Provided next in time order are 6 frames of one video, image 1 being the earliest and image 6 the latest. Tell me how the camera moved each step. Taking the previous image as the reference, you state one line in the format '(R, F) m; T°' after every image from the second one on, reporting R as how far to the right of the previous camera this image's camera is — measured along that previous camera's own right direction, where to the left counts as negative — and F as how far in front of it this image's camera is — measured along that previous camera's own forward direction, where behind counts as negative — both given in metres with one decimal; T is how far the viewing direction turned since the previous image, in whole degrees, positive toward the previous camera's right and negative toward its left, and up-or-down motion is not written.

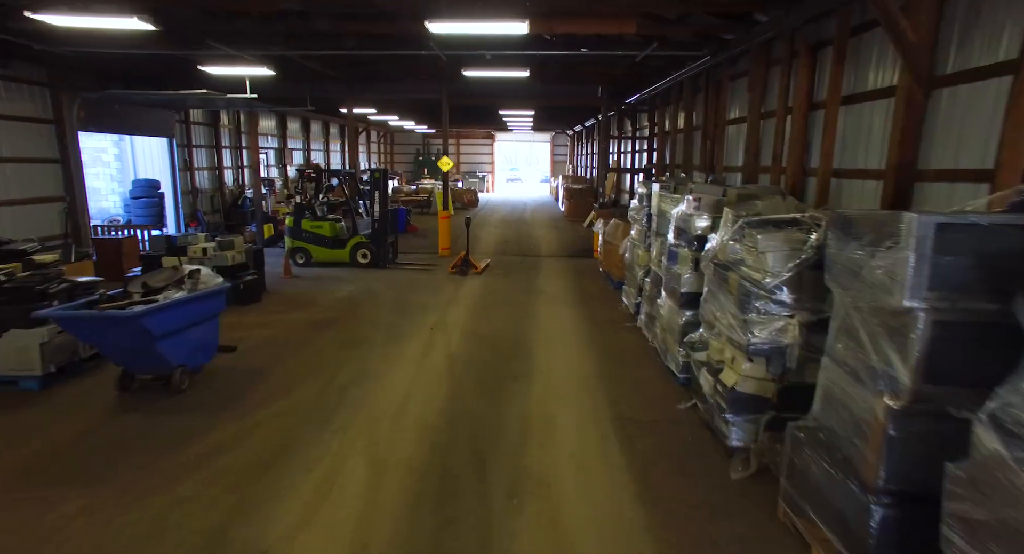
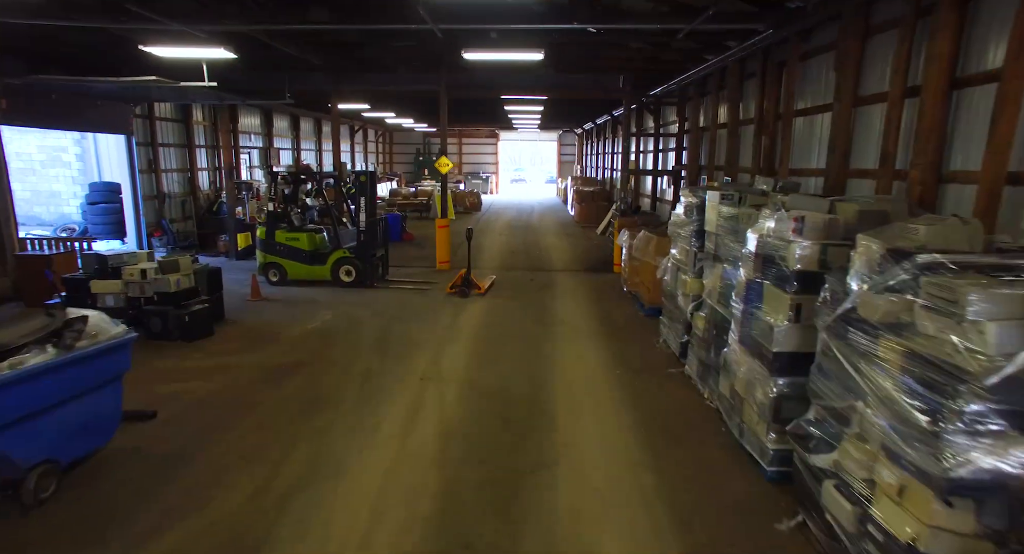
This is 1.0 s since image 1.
(-0.1, +1.5) m; 0°
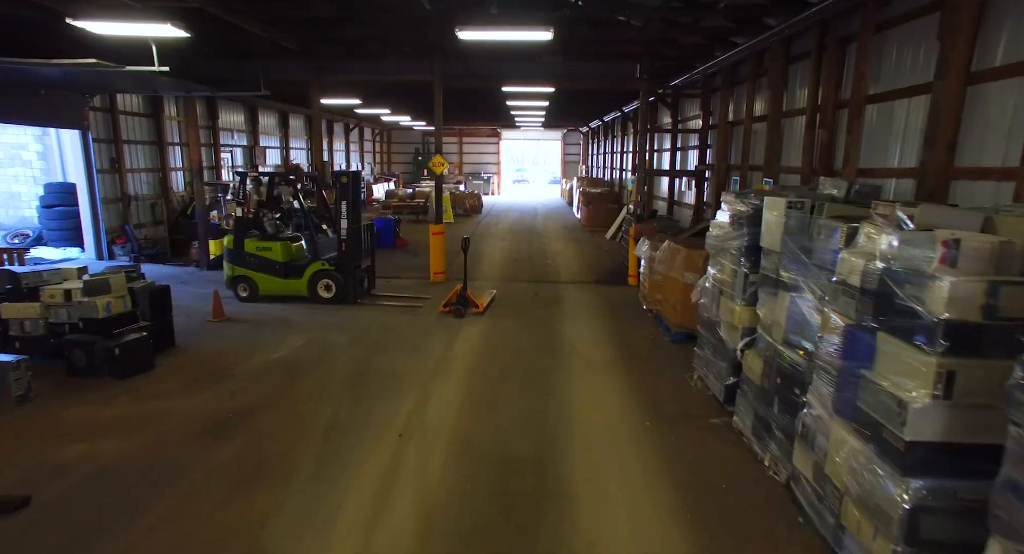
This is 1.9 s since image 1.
(0.0, +1.2) m; 0°
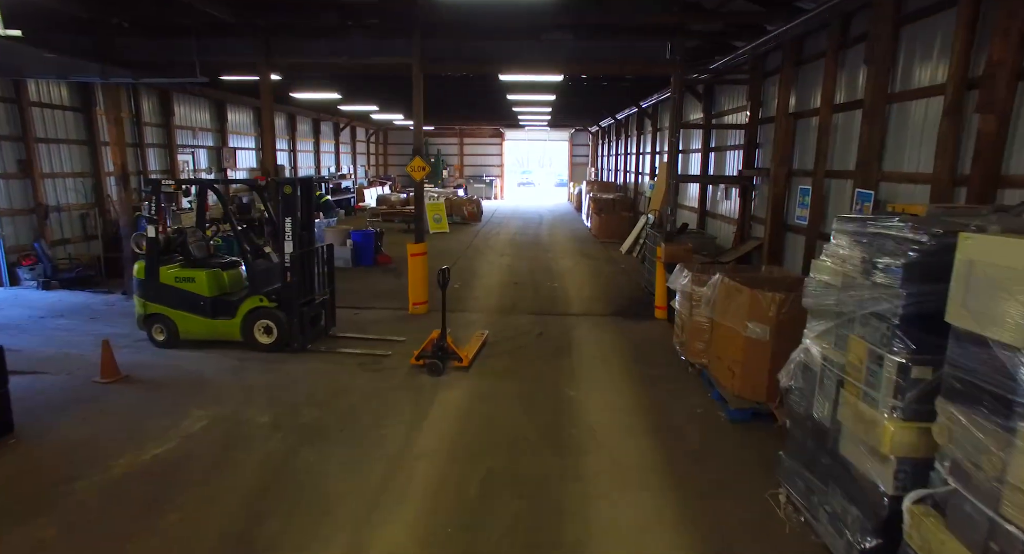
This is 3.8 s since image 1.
(+0.1, +2.0) m; -1°
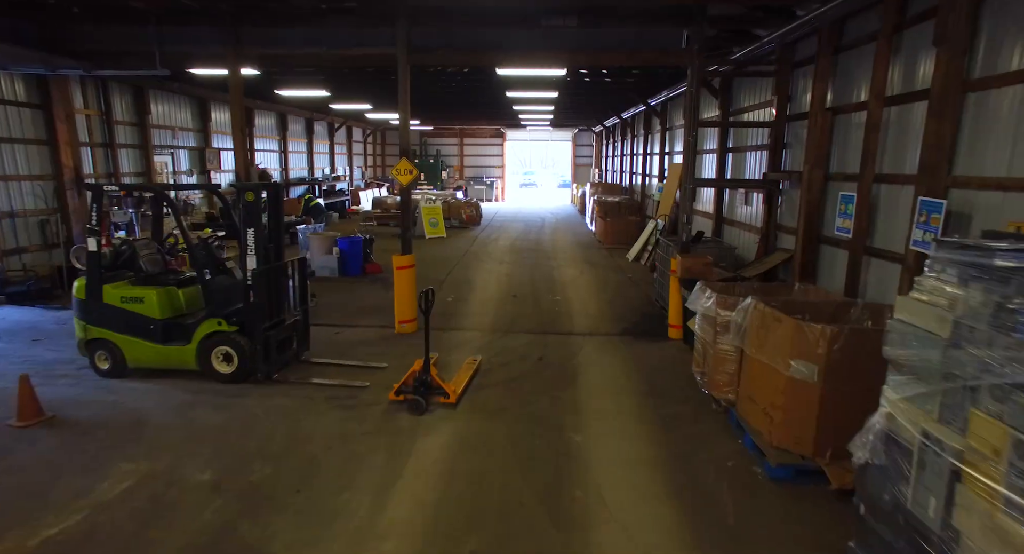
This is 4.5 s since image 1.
(+0.1, +0.9) m; 0°
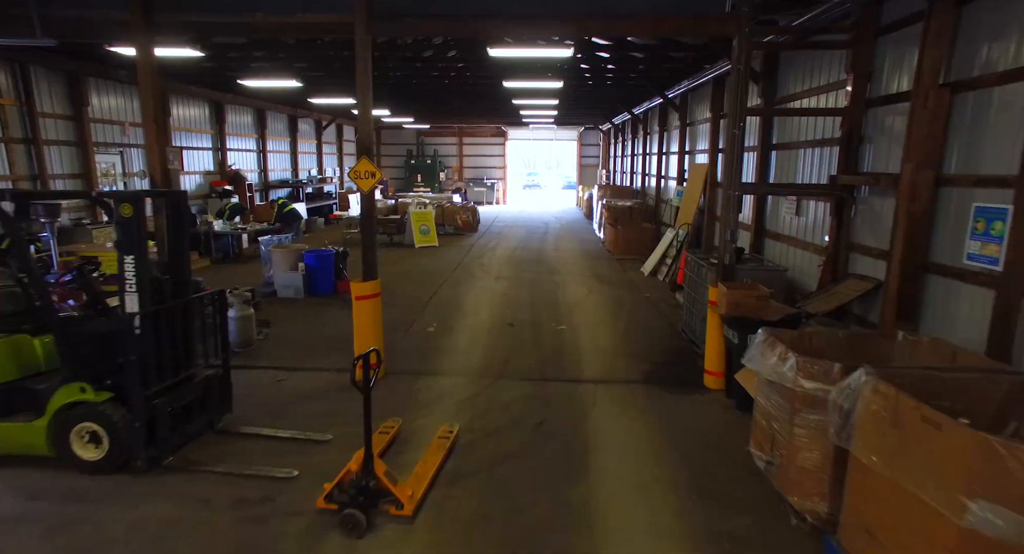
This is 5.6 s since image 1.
(+0.1, +1.7) m; 0°
